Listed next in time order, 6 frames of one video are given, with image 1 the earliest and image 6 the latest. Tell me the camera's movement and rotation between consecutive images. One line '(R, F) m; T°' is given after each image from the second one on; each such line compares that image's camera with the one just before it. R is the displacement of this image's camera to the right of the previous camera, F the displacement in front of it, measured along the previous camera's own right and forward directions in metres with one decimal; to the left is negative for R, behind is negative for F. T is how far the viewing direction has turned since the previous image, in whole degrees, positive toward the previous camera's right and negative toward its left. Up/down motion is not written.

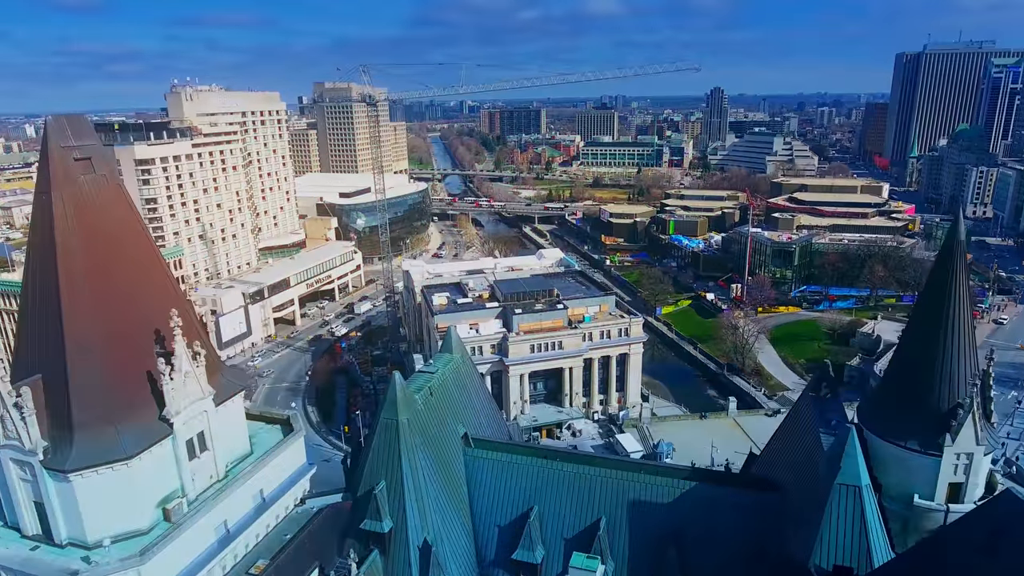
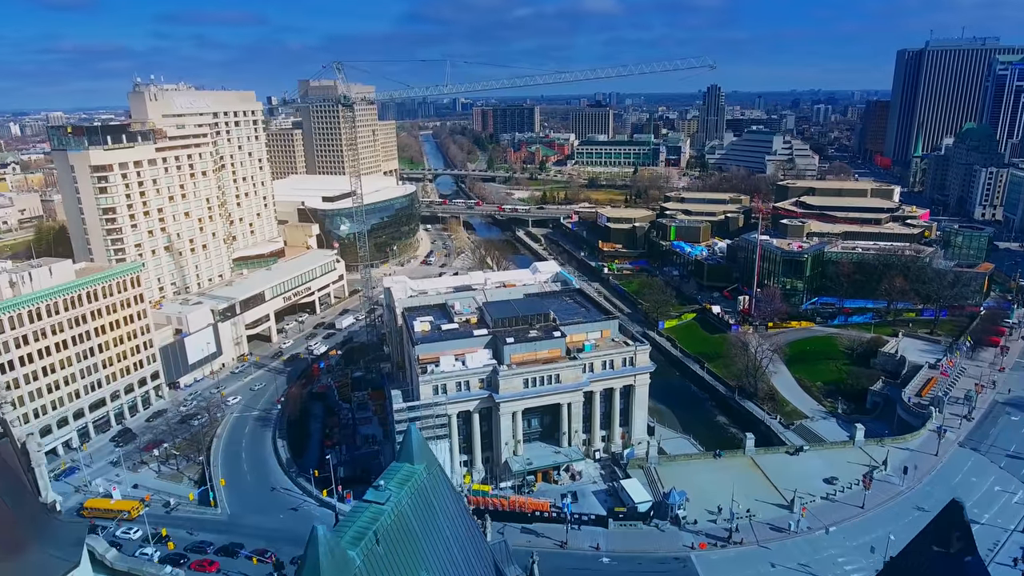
(+0.3, +6.8) m; +1°
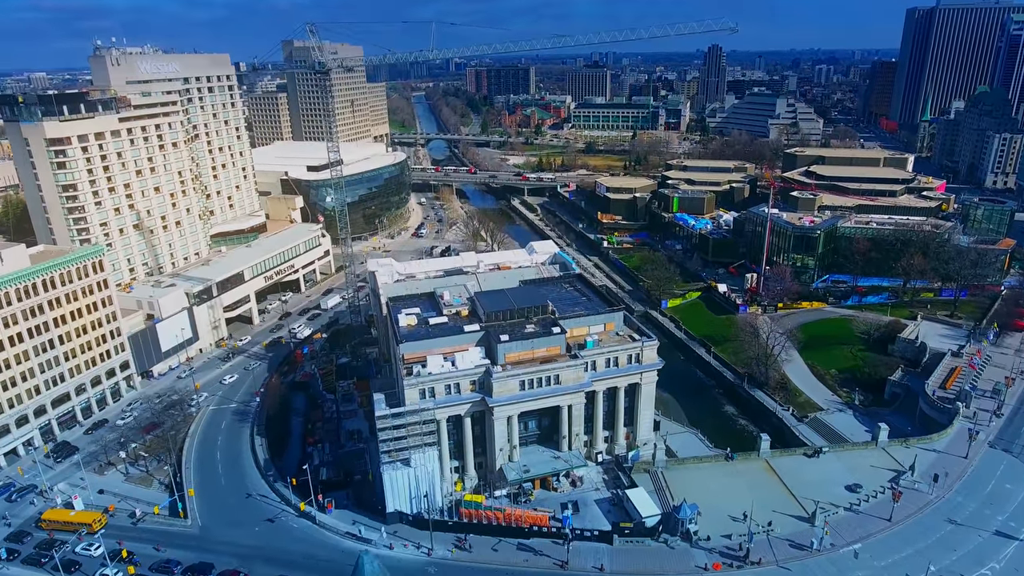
(0.0, +5.3) m; 0°
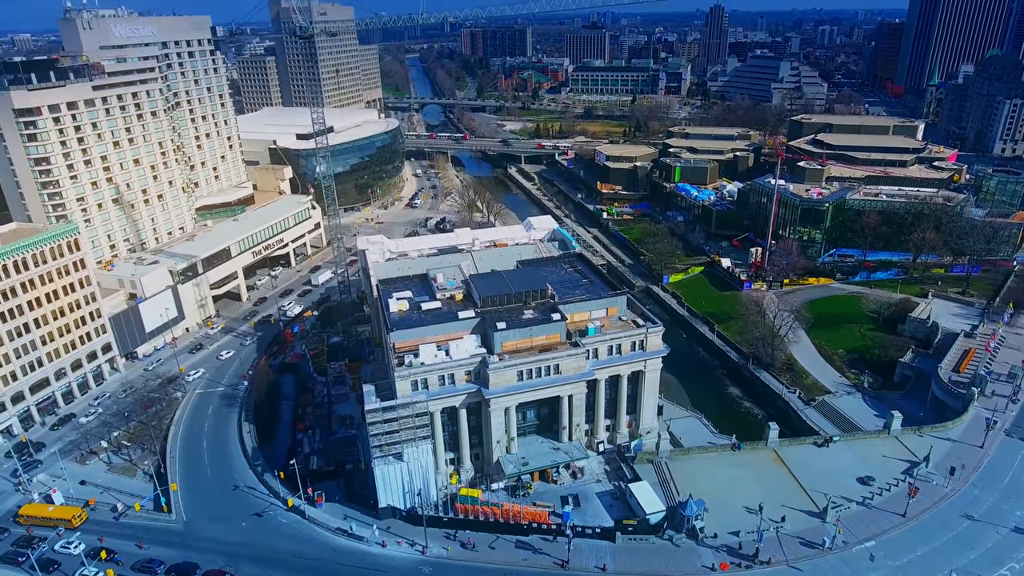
(0.0, +2.9) m; 0°
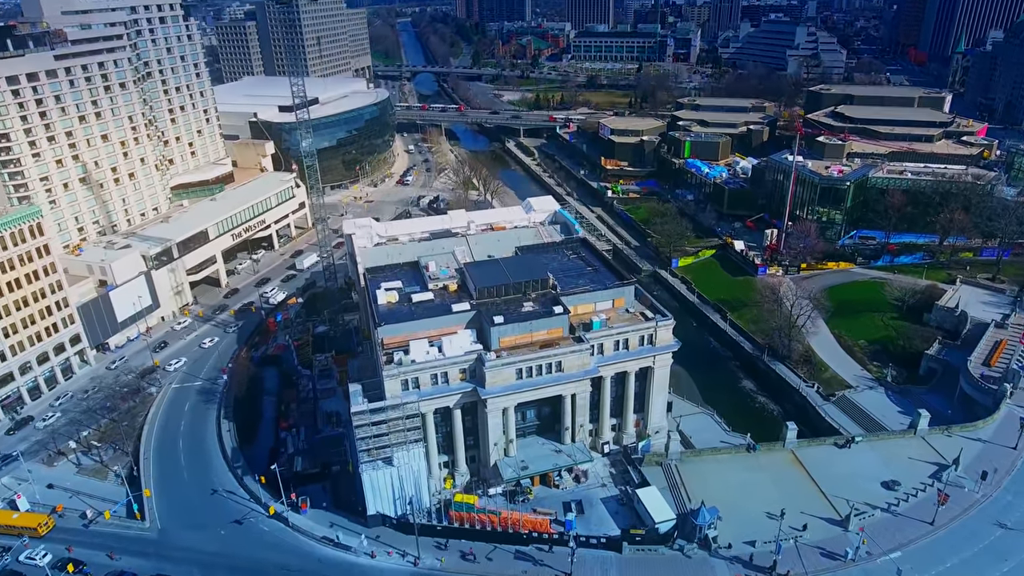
(+0.6, +4.0) m; -1°
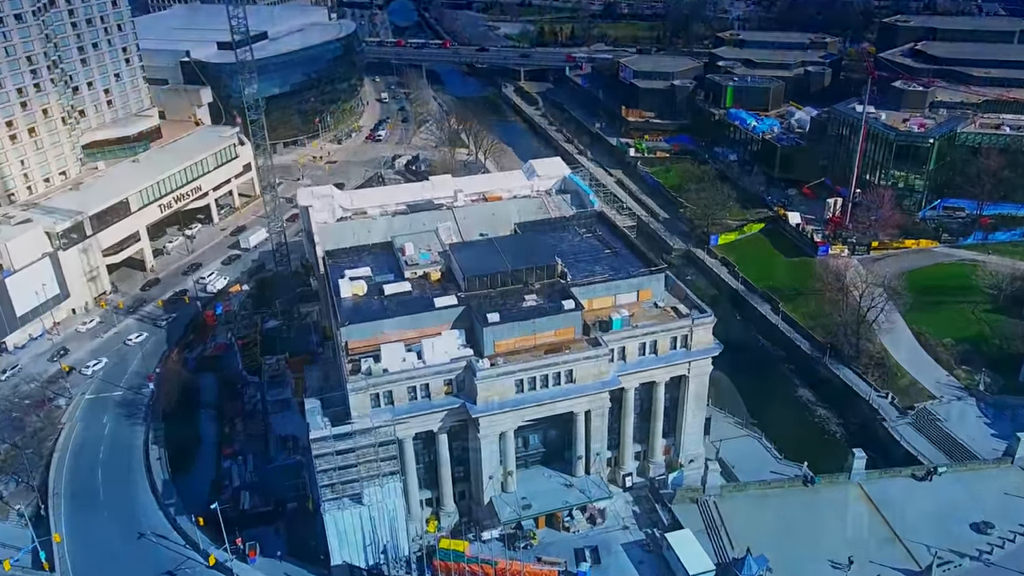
(+1.7, +10.6) m; -3°
